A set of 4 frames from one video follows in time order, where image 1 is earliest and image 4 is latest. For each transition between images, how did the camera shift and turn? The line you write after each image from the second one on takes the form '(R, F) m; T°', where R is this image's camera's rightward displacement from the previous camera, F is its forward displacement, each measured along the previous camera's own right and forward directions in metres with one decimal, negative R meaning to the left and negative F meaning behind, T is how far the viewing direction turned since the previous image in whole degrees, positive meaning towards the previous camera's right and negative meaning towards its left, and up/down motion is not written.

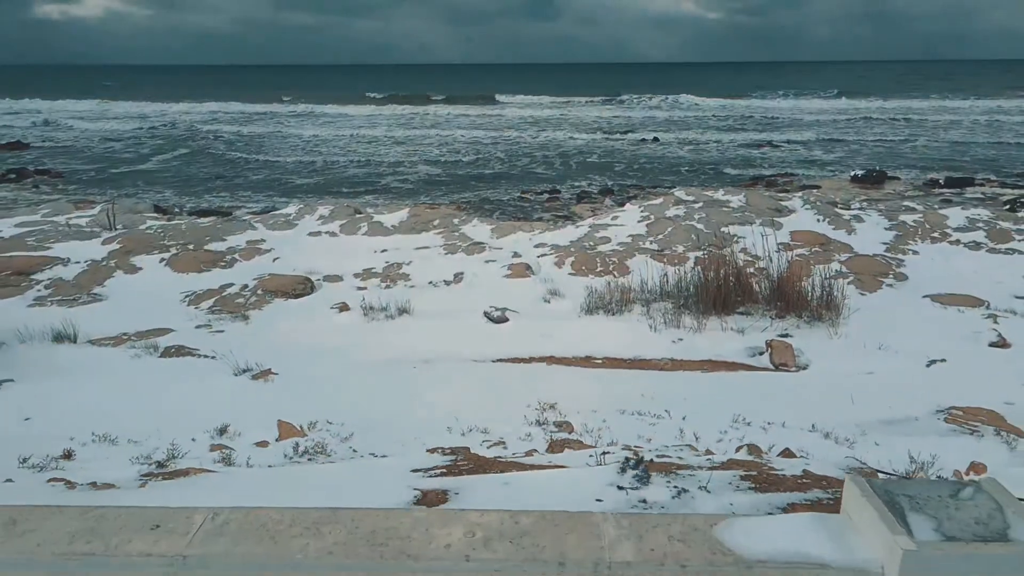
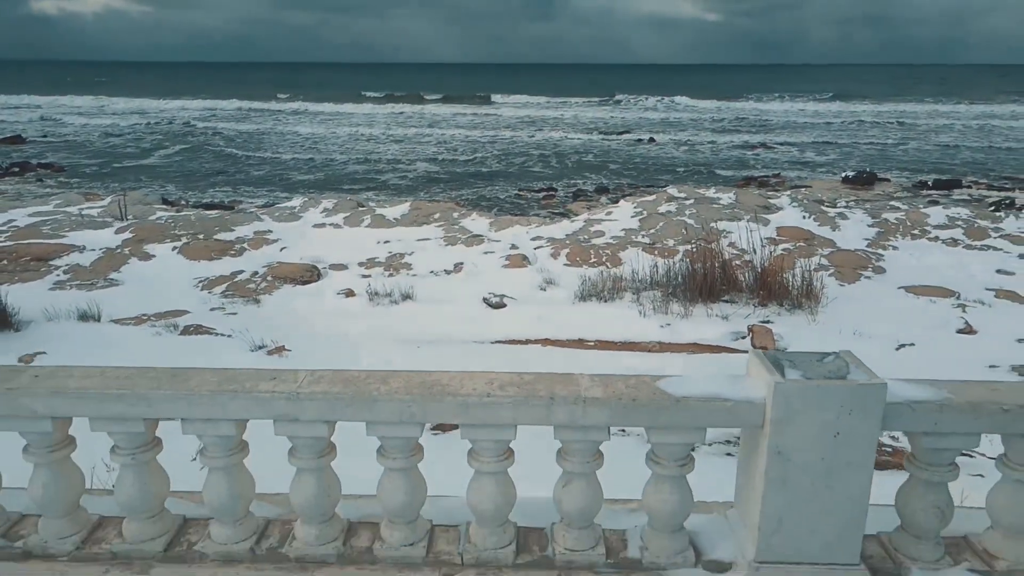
(0.0, -0.7) m; 0°
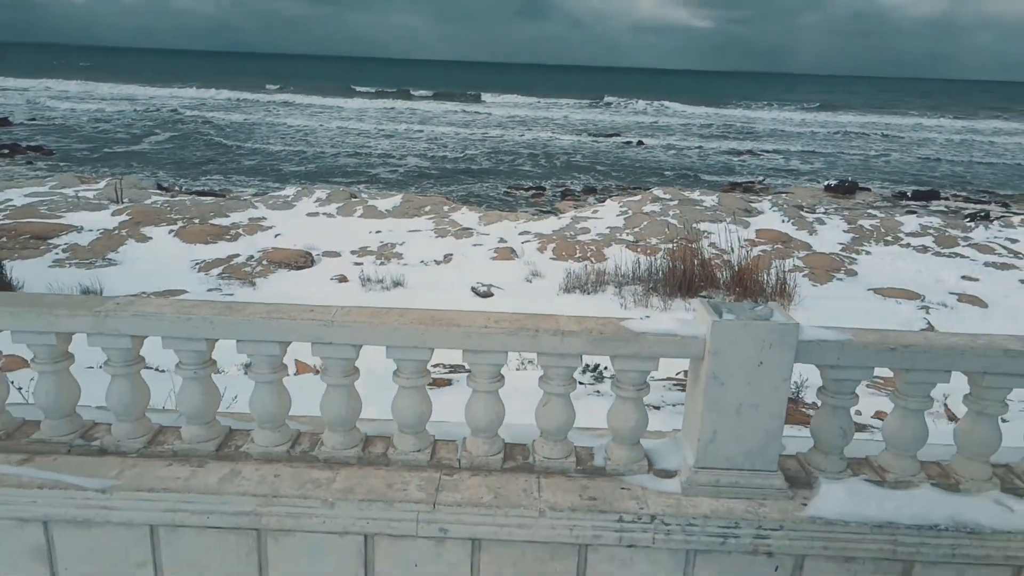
(0.0, -0.5) m; +1°
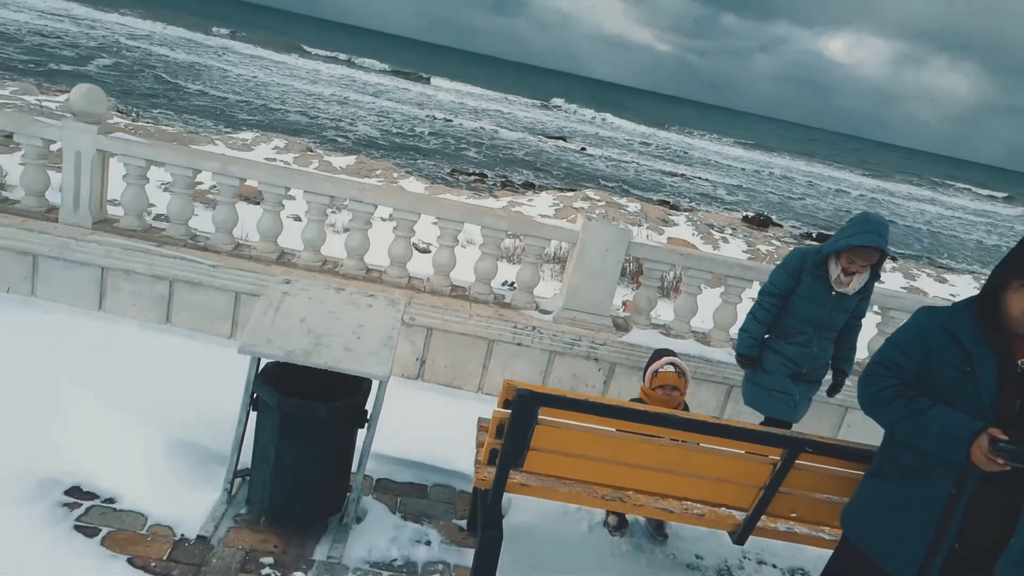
(-0.1, -1.8) m; +6°
